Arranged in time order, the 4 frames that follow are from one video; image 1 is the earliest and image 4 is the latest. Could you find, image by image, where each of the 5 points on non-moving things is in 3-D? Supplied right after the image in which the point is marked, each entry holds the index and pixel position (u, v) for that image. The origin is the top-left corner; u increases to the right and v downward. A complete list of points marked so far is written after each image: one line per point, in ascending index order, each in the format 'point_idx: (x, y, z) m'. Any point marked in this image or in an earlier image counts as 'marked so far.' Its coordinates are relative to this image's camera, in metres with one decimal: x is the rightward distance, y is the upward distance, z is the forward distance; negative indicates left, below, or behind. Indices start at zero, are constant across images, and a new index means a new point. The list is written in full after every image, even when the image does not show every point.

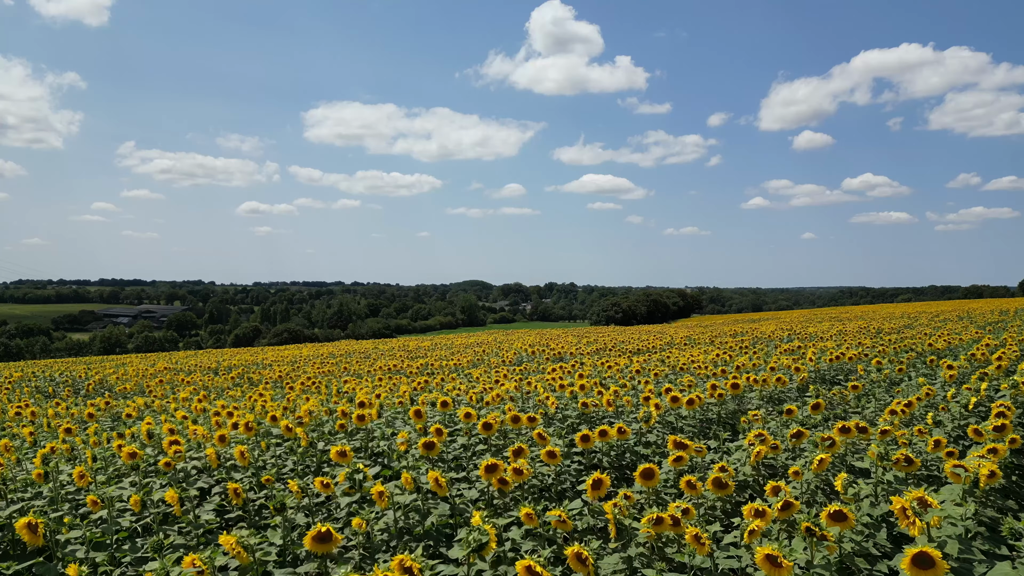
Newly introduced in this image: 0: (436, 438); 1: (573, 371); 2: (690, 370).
0: (-1.0, -2.0, +7.3) m
1: (+1.6, -2.3, +15.1) m
2: (+4.8, -2.2, +14.8) m
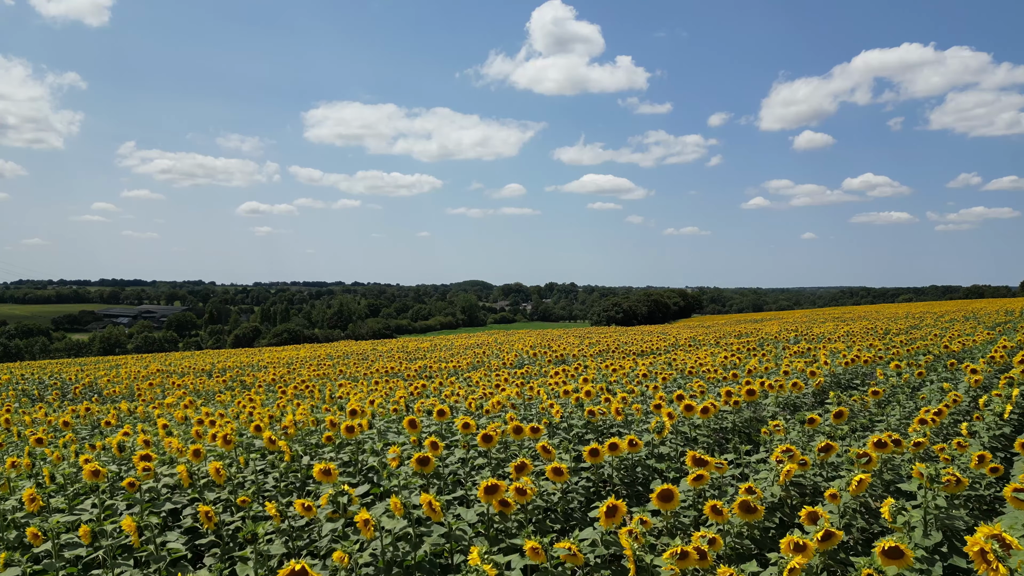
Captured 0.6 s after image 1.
0: (-1.0, -2.0, +6.7) m
1: (+1.7, -2.3, +14.4) m
2: (+4.8, -2.2, +14.2) m
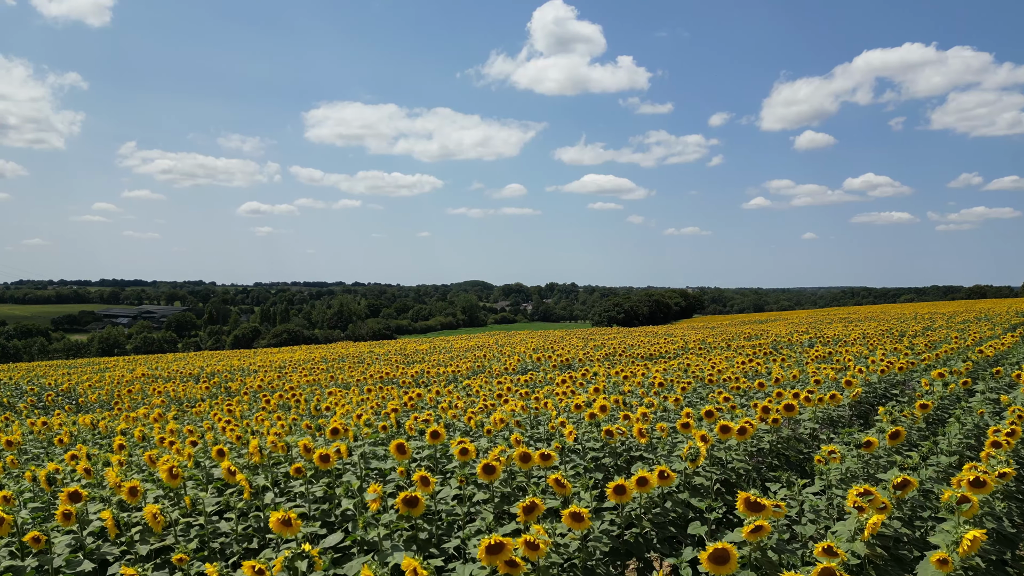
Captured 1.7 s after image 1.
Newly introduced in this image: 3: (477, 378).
0: (-0.9, -2.0, +5.5) m
1: (+1.8, -2.3, +13.2) m
2: (+4.9, -2.3, +13.0) m
3: (-1.0, -2.7, +16.3) m
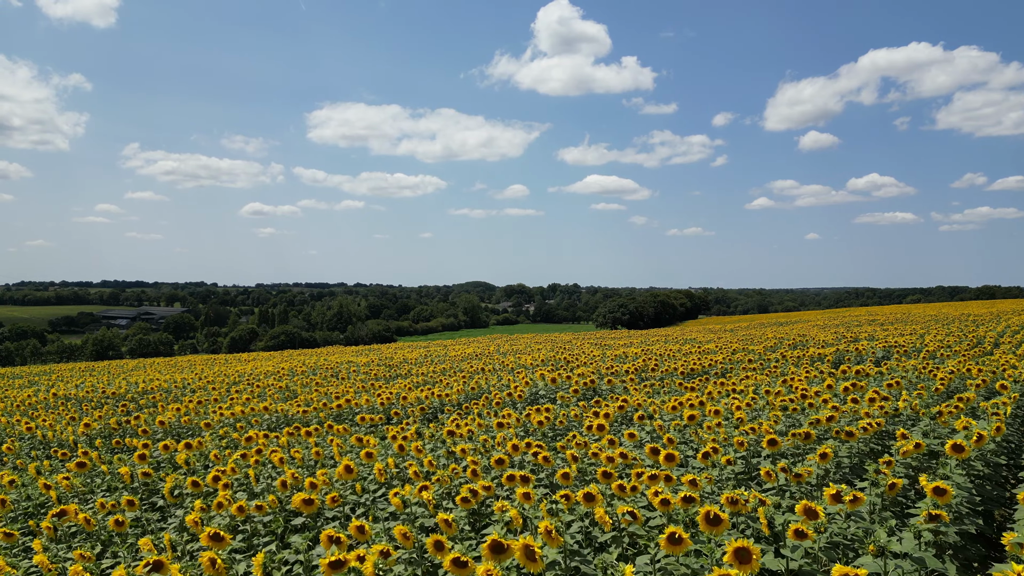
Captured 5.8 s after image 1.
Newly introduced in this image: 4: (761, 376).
0: (-0.8, -1.9, +0.3) m
1: (+1.9, -2.2, +8.1) m
2: (+5.0, -2.2, +7.8) m
3: (-0.9, -2.6, +11.1) m
4: (+6.8, -2.5, +14.8) m
